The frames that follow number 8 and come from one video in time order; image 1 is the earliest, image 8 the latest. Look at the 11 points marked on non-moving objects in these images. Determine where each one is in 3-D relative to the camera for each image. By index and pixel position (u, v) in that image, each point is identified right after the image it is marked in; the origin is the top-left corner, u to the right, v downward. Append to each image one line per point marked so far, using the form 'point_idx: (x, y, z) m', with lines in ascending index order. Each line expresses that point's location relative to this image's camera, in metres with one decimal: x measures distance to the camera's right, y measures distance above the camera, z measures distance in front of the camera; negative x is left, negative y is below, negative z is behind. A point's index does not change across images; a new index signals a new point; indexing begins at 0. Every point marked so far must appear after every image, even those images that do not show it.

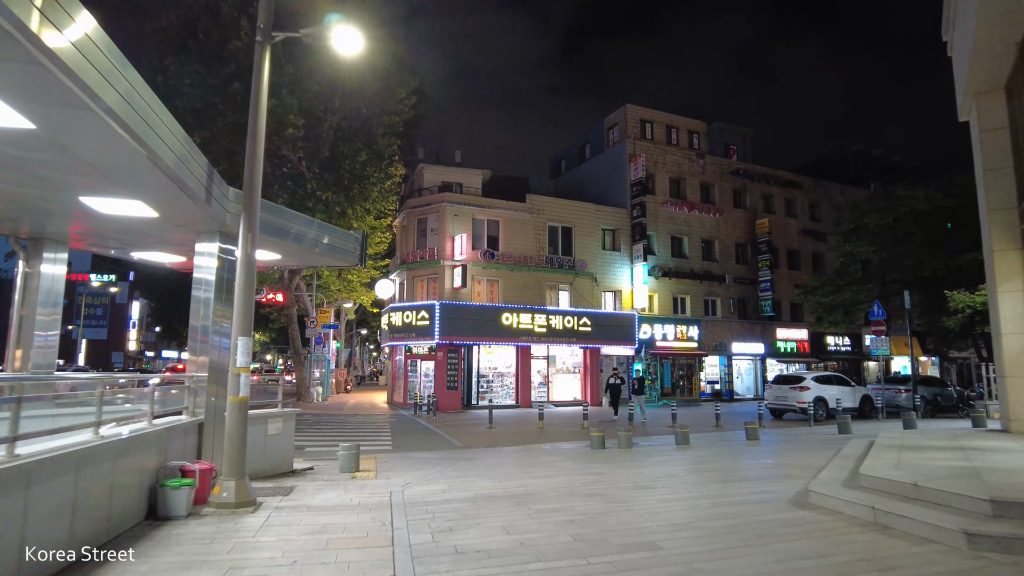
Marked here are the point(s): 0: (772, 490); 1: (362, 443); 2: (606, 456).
0: (+2.6, -2.0, +6.7) m
1: (-3.6, -3.6, +15.4) m
2: (+1.5, -2.7, +10.7) m
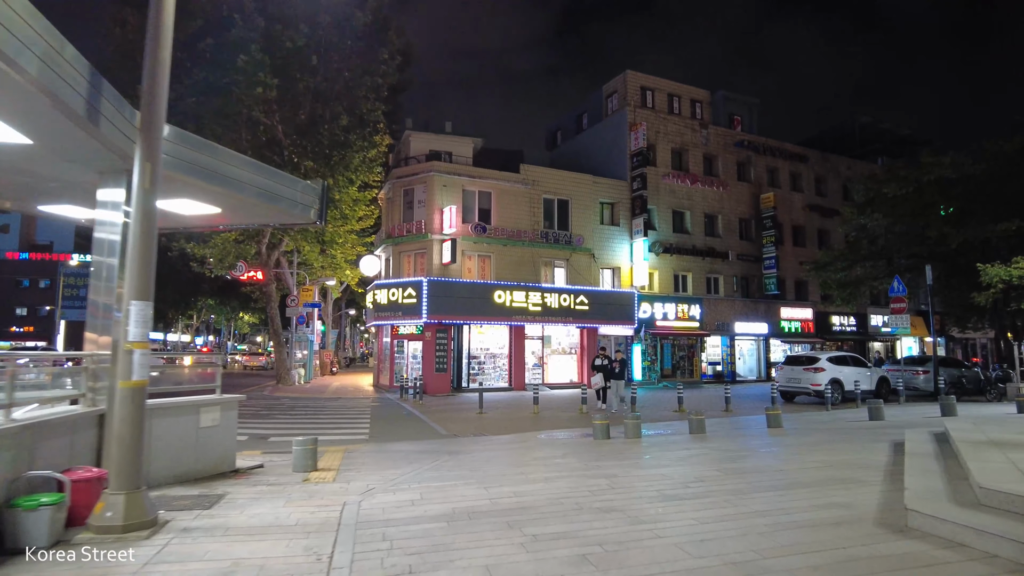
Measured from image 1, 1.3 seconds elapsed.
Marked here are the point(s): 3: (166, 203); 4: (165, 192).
0: (+2.5, -1.6, +5.1) m
1: (-3.7, -3.0, +13.8) m
2: (+1.4, -2.2, +9.1) m
3: (-4.3, +1.1, +8.2) m
4: (-4.0, +1.1, +7.7) m
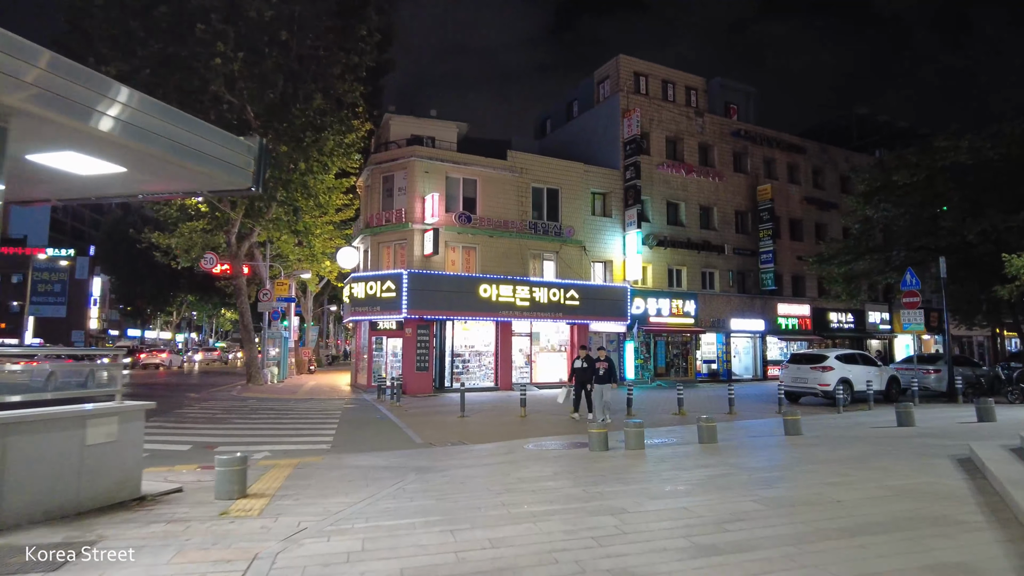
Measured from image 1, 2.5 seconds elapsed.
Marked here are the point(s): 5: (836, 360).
0: (+2.4, -1.5, +3.6) m
1: (-4.0, -2.8, +12.2) m
2: (+1.2, -2.1, +7.6) m
3: (-4.5, +1.3, +6.5) m
4: (-4.2, +1.3, +6.1) m
5: (+9.1, -2.0, +18.6) m
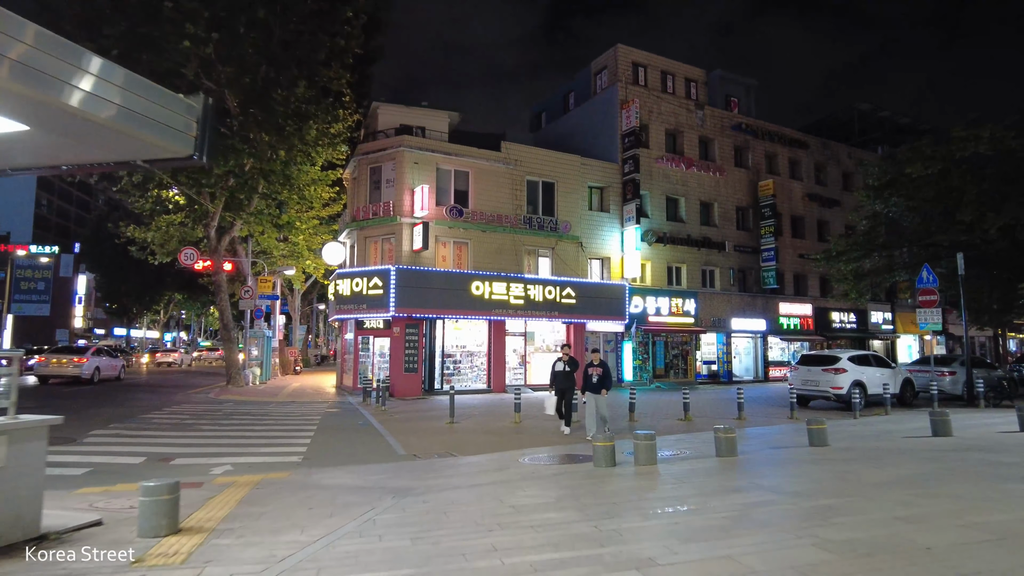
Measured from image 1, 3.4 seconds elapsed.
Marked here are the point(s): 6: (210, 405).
0: (+2.4, -1.4, +2.4) m
1: (-4.1, -2.7, +10.9) m
2: (+1.1, -2.0, +6.4) m
3: (-4.6, +1.4, +5.3) m
4: (-4.3, +1.4, +4.9) m
5: (+8.9, -2.0, +17.5) m
6: (-8.4, -3.3, +18.3) m
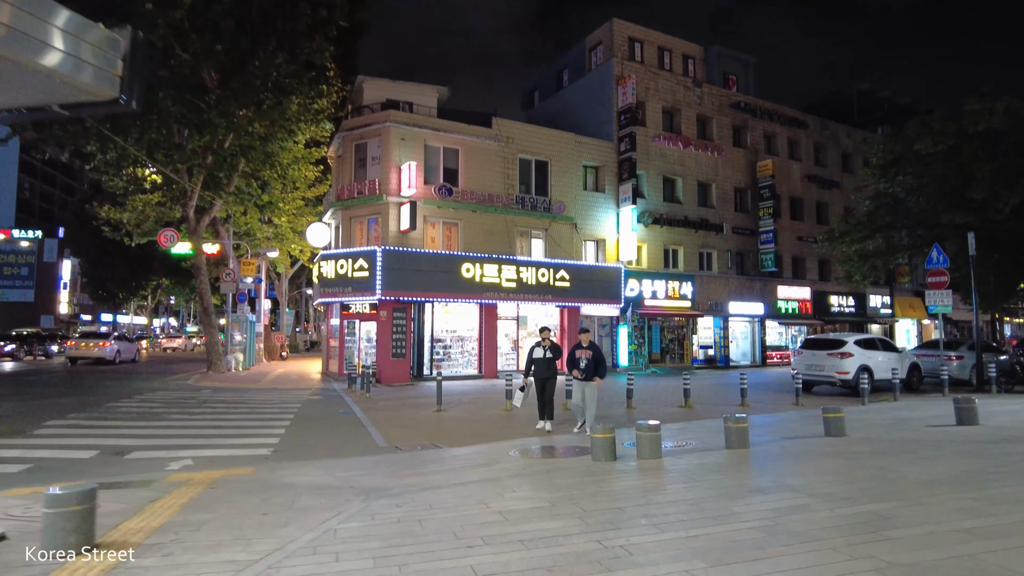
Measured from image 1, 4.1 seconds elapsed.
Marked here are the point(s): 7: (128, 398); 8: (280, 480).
0: (+2.3, -1.2, +1.6) m
1: (-4.3, -2.3, +10.1) m
2: (+1.0, -1.7, +5.6) m
3: (-4.6, +1.6, +4.4) m
4: (-4.3, +1.6, +3.9) m
5: (+8.7, -1.5, +16.8) m
6: (-8.6, -2.8, +17.4) m
7: (-9.0, -2.6, +15.5) m
8: (-2.4, -2.0, +7.0) m
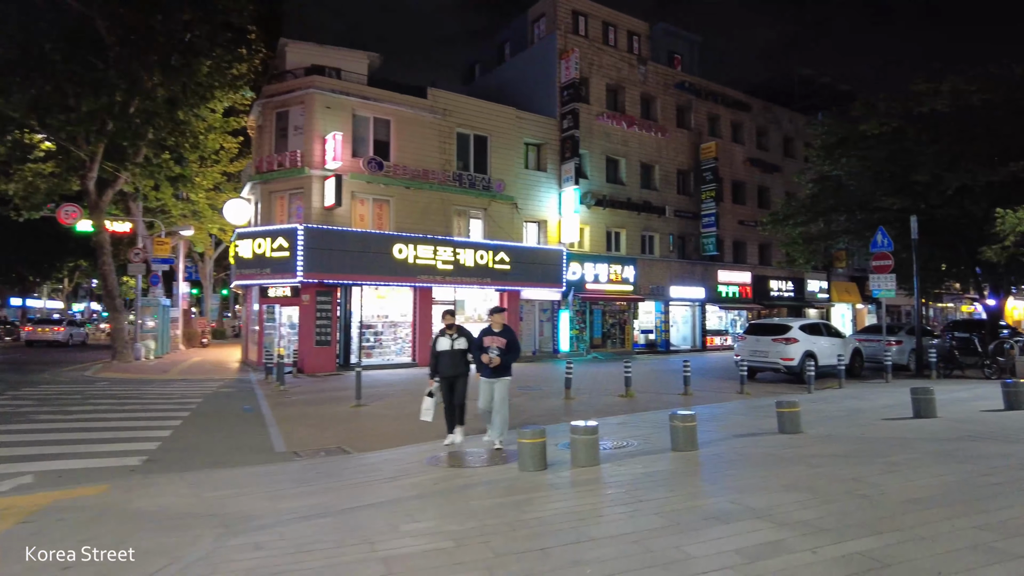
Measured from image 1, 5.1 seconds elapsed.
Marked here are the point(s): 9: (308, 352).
0: (+2.0, -1.2, +0.6) m
1: (-5.3, -2.1, +8.5) m
2: (+0.3, -1.6, +4.5) m
3: (-5.2, +1.7, +2.7) m
4: (-4.9, +1.8, +2.3) m
5: (+7.1, -1.1, +16.2) m
6: (-10.2, -2.3, +15.4) m
7: (-10.5, -2.2, +13.5) m
8: (-3.2, -1.8, +5.6) m
9: (-6.1, -1.9, +19.7) m
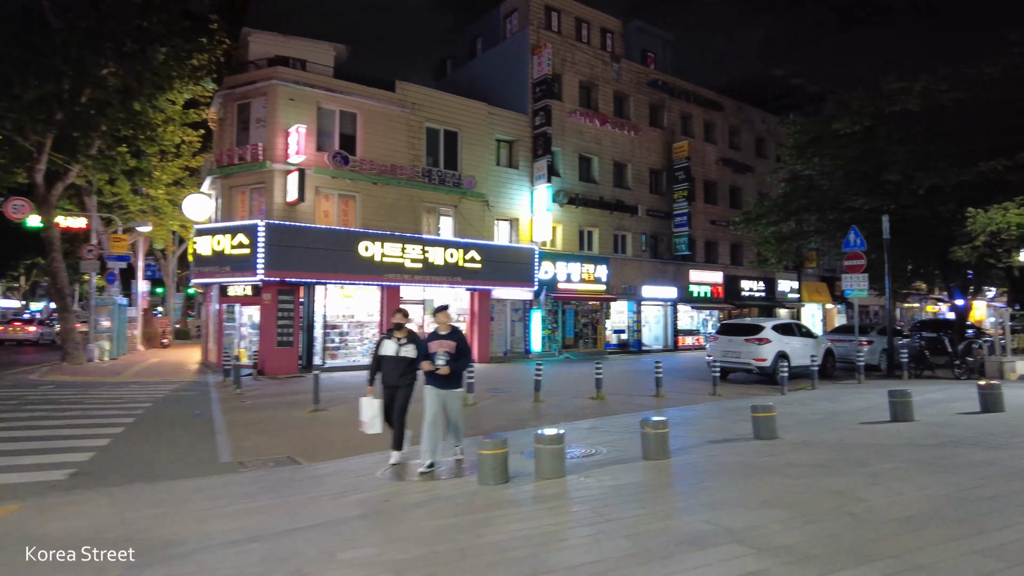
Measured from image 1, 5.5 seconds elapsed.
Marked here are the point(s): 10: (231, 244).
0: (+1.8, -1.2, +0.2) m
1: (-5.8, -2.0, +7.8) m
2: (0.0, -1.5, +4.0) m
3: (-5.4, +1.8, +2.0) m
4: (-5.0, +1.8, +1.6) m
5: (+6.3, -1.1, +16.0) m
6: (-10.9, -2.2, +14.5) m
7: (-11.1, -2.1, +12.6) m
8: (-3.5, -1.8, +5.0) m
9: (-7.0, -1.8, +19.0) m
10: (-8.0, +1.3, +18.9) m
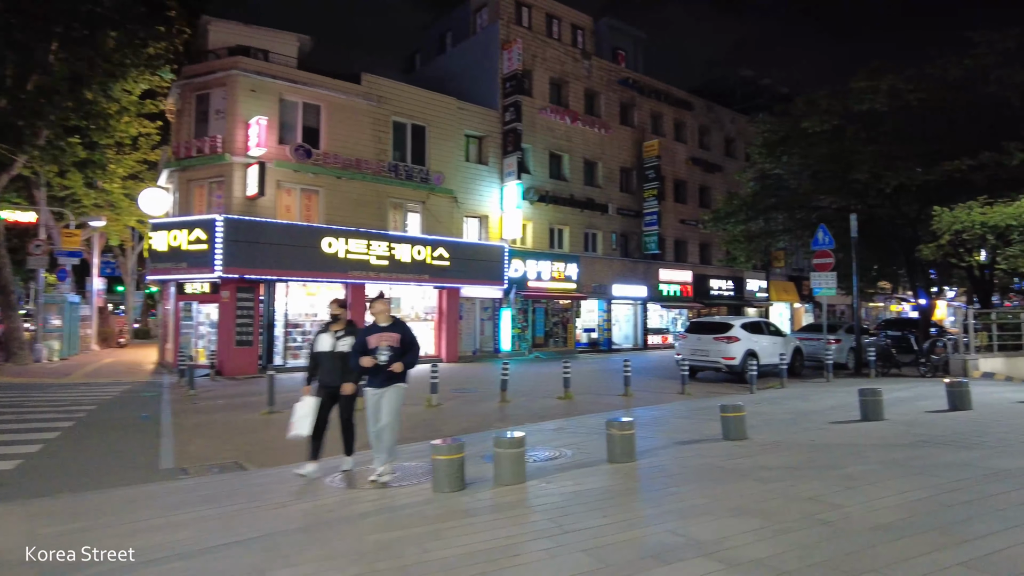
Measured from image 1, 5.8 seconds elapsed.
0: (+1.7, -1.1, -0.1) m
1: (-6.2, -2.0, +7.2) m
2: (-0.2, -1.5, +3.6) m
3: (-5.6, +1.8, +1.4) m
4: (-5.2, +1.9, +1.1) m
5: (+5.6, -1.0, +15.9) m
6: (-11.7, -2.2, +13.7) m
7: (-11.8, -2.0, +11.8) m
8: (-3.9, -1.7, +4.5) m
9: (-7.9, -1.8, +18.4) m
10: (-8.9, +1.3, +18.2) m
